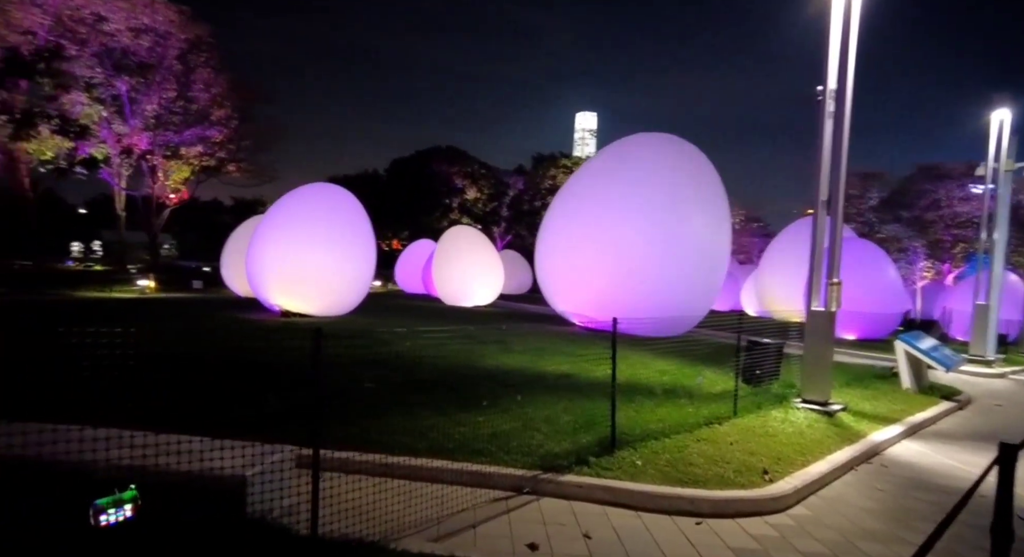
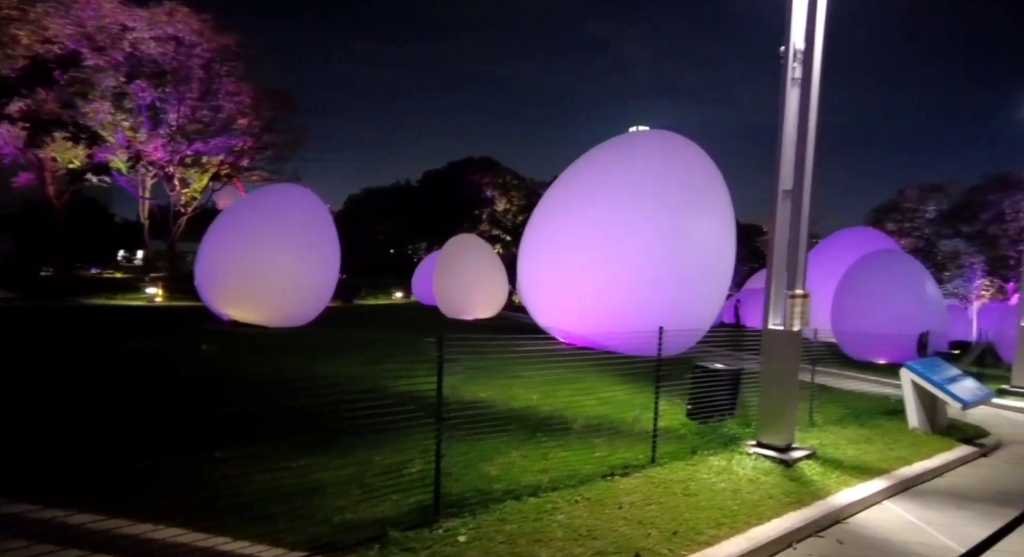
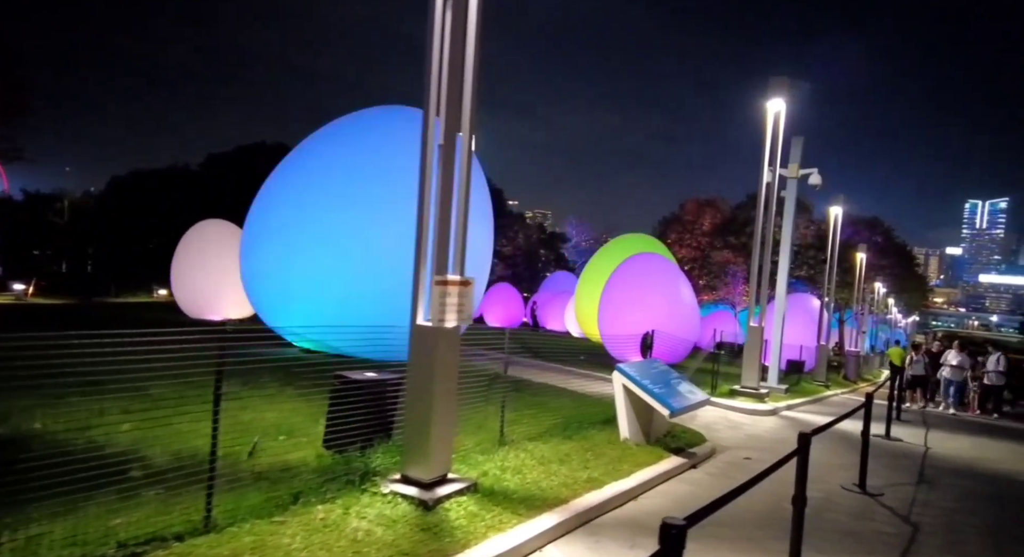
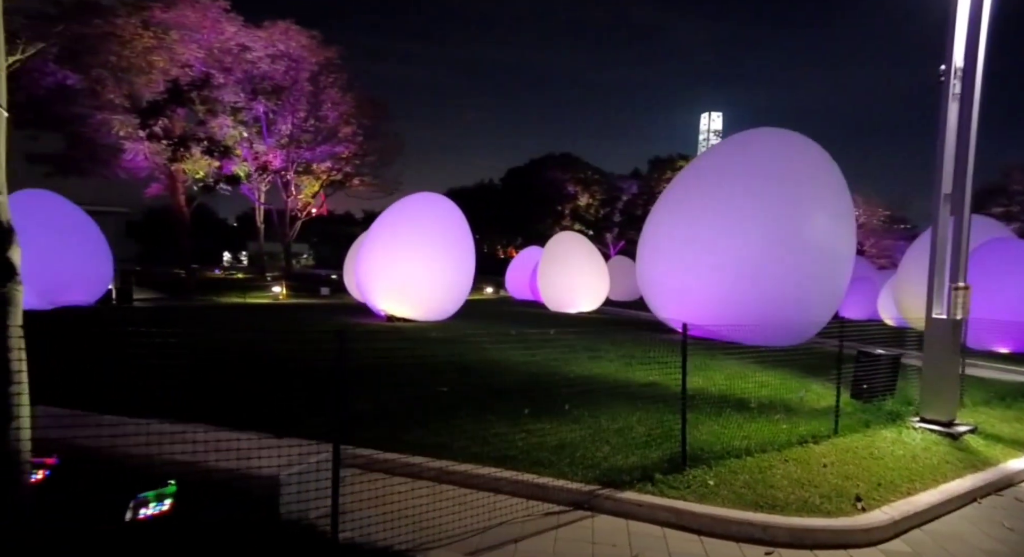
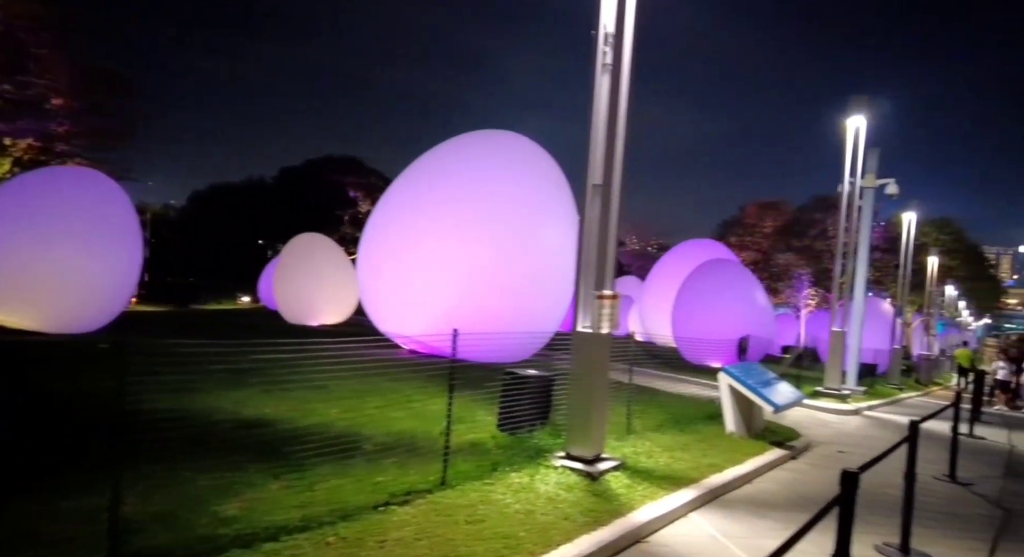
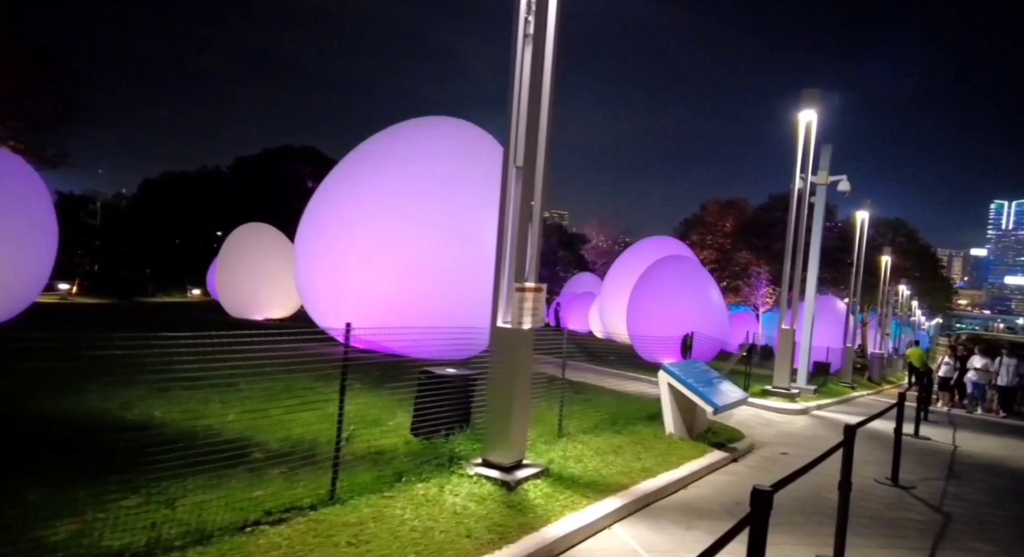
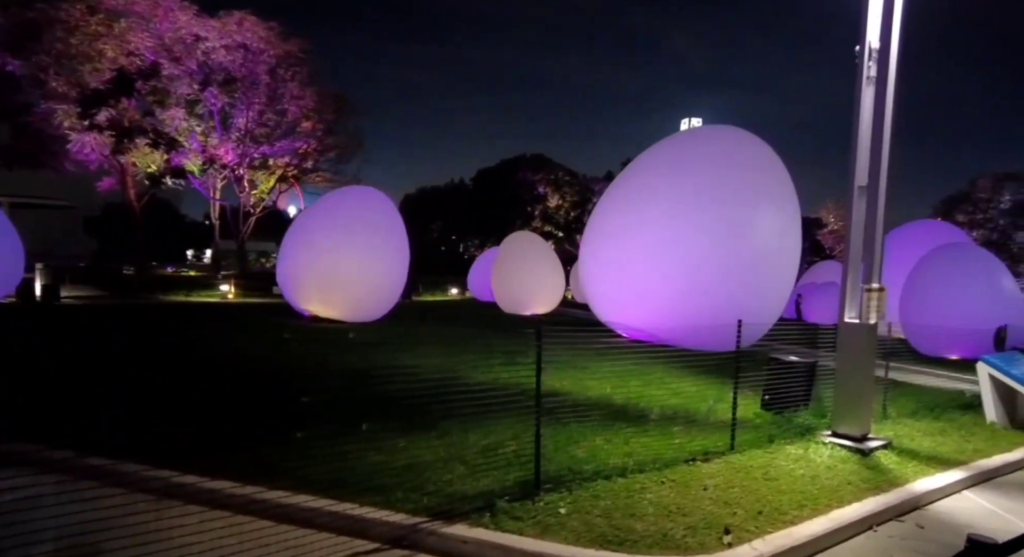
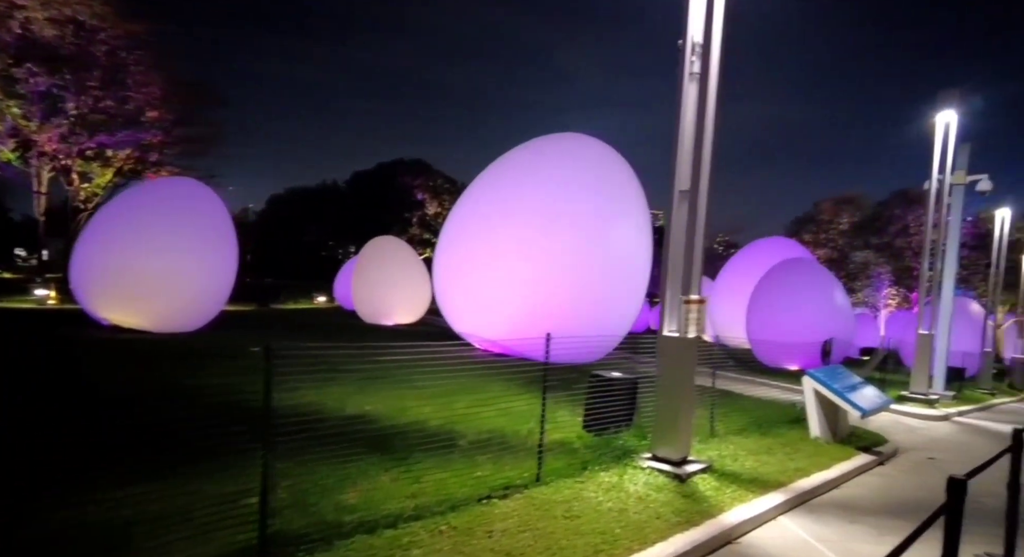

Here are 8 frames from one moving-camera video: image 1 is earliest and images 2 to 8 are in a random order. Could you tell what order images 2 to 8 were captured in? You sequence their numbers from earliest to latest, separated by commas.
4, 7, 2, 8, 5, 6, 3
